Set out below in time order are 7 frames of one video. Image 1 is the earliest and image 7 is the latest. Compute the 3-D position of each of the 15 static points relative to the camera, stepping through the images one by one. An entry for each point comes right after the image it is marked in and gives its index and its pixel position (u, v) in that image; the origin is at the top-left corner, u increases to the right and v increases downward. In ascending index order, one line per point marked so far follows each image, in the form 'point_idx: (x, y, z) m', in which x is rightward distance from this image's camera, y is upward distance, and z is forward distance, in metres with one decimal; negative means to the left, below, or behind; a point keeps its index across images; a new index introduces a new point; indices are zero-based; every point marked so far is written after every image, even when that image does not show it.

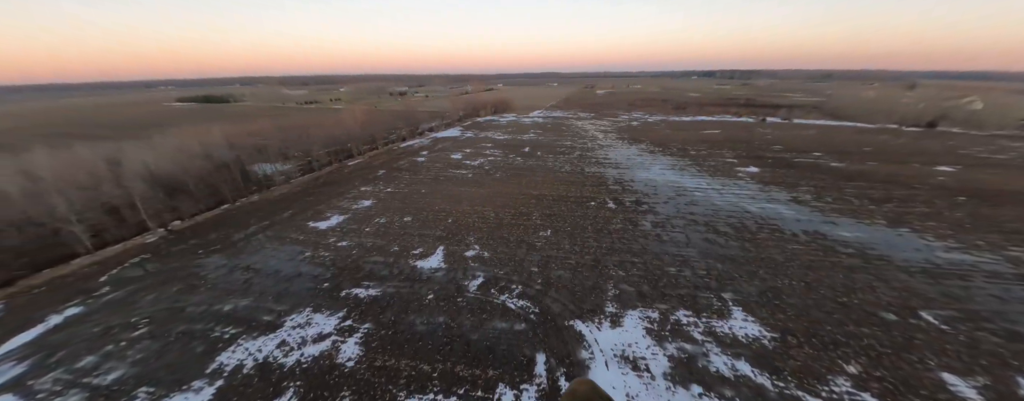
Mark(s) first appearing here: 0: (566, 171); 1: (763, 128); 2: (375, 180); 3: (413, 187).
0: (+1.9, +1.0, +9.6) m
1: (+14.7, +4.3, +16.5) m
2: (-4.6, +0.7, +9.3) m
3: (-3.1, +0.4, +8.7) m
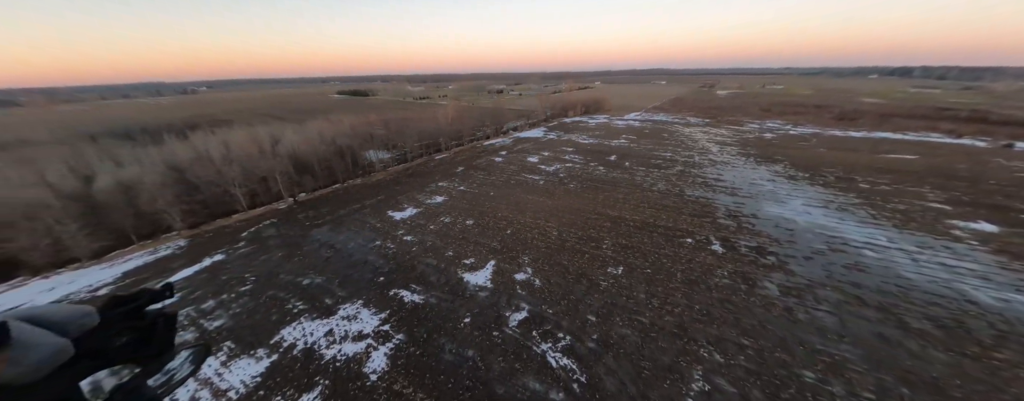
0: (+4.2, +0.3, +8.0) m
1: (+18.8, +1.6, +10.7) m
2: (-2.0, +0.8, +9.6) m
3: (-0.8, +0.4, +8.6) m
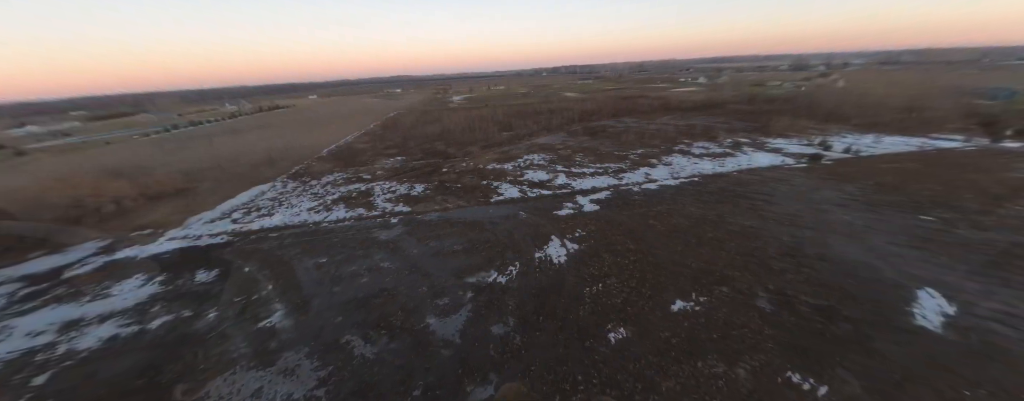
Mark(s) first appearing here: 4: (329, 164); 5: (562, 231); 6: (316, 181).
0: (+4.3, -0.4, +6.5) m
1: (+19.2, +0.5, +7.5) m
2: (-1.7, +0.4, +8.8) m
3: (-0.6, -0.1, +7.7) m
4: (-8.1, +1.7, +12.3) m
5: (+1.1, -0.6, +6.3) m
6: (-7.2, +0.7, +10.3) m
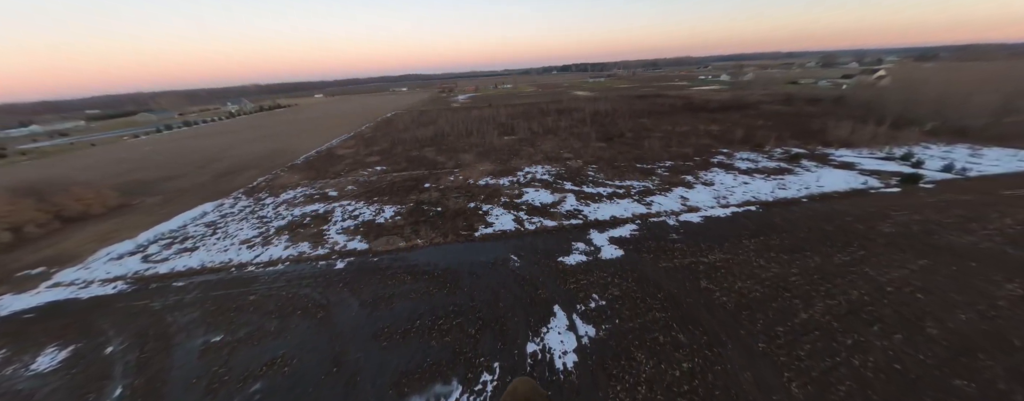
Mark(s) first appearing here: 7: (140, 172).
0: (+4.1, -1.2, +4.4) m
1: (+19.0, -0.5, +4.9) m
2: (-1.8, -0.3, +6.9) m
3: (-0.8, -0.9, +5.7) m
4: (-8.1, +1.0, +10.5) m
5: (+0.9, -1.4, +4.3) m
6: (-7.3, +0.1, +8.5) m
7: (-16.0, +1.2, +12.1) m
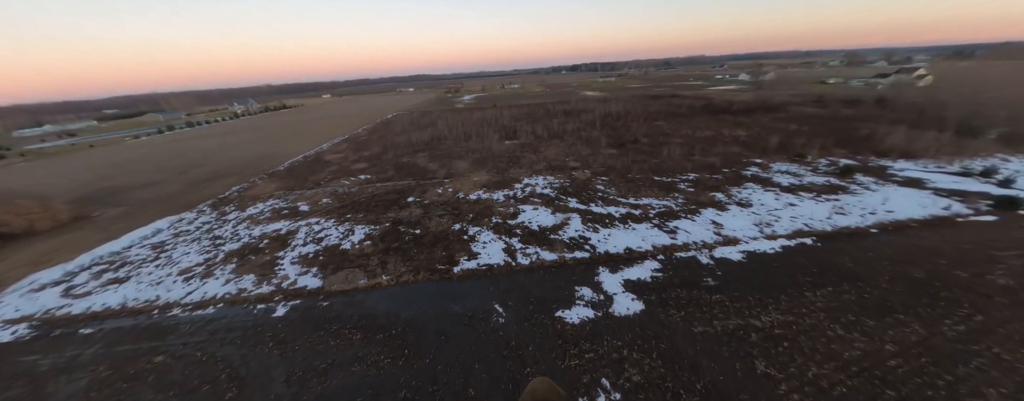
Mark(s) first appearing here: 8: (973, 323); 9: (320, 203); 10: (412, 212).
0: (+3.9, -1.7, +3.1) m
1: (+18.7, -1.2, +3.2) m
2: (-2.0, -0.8, +5.7) m
3: (-1.0, -1.3, +4.5) m
4: (-8.1, +0.6, +9.6) m
5: (+0.6, -1.9, +3.1) m
6: (-7.4, -0.3, +7.6) m
7: (-16.0, +0.9, +11.4) m
8: (+5.5, -1.4, +3.5) m
9: (-5.2, -0.1, +7.7) m
10: (-2.4, -0.3, +6.9) m
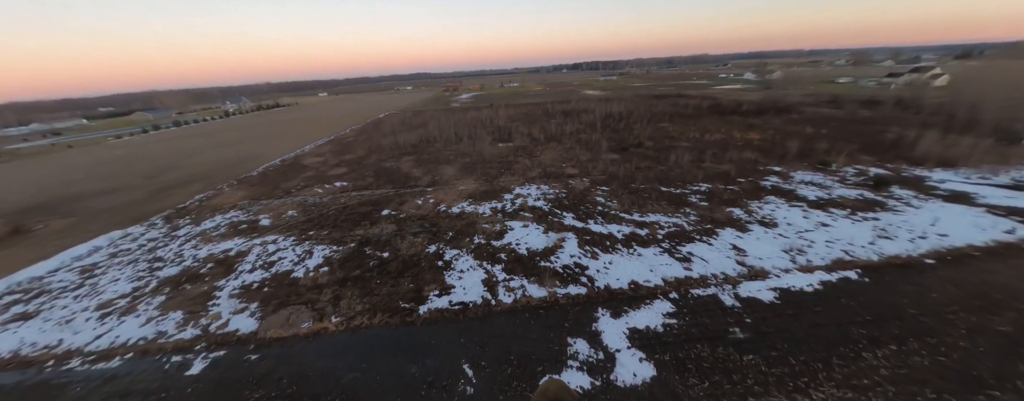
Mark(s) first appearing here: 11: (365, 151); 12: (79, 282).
0: (+3.6, -2.1, +2.2) m
1: (+18.5, -1.6, +2.3) m
2: (-2.3, -1.1, +4.9) m
3: (-1.3, -1.7, +3.7) m
4: (-8.4, +0.3, +8.7) m
5: (+0.3, -2.2, +2.2) m
6: (-7.7, -0.6, +6.7) m
7: (-16.3, +0.6, +10.6) m
8: (+5.2, -1.8, +2.6) m
9: (-5.5, -0.4, +6.8) m
10: (-2.7, -0.6, +6.0) m
11: (-6.2, +2.1, +12.0) m
12: (-7.9, -1.5, +5.1) m
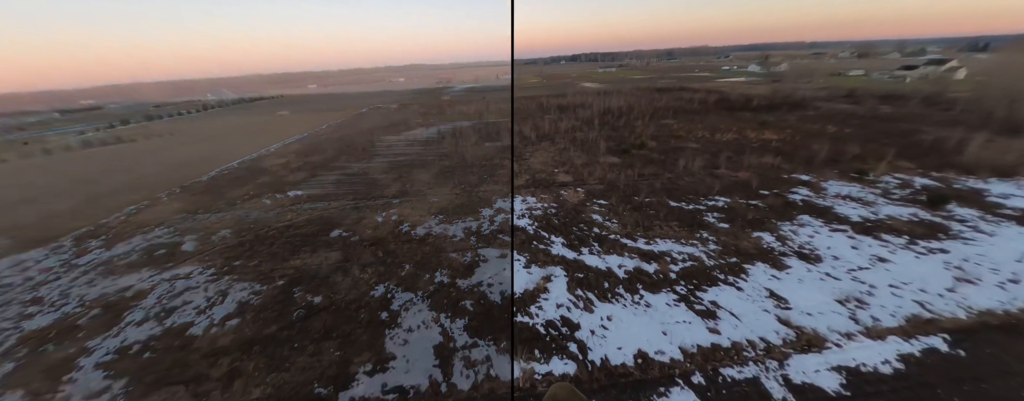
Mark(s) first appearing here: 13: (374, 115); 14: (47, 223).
0: (+3.2, -2.6, +1.1) m
1: (+18.1, -2.1, +1.3) m
2: (-2.7, -1.5, +3.7) m
3: (-1.7, -2.1, +2.6) m
4: (-8.8, 0.0, +7.5) m
5: (-0.1, -2.7, +1.1) m
6: (-8.1, -1.0, +5.5) m
7: (-16.7, +0.4, +9.3) m
8: (+4.8, -2.3, +1.5) m
9: (-5.9, -0.8, +5.6) m
10: (-3.1, -1.0, +4.9) m
11: (-6.7, +1.9, +10.7) m
12: (-8.3, -1.9, +4.0) m
13: (-8.3, +5.1, +17.0) m
14: (-12.1, -0.4, +7.3) m
